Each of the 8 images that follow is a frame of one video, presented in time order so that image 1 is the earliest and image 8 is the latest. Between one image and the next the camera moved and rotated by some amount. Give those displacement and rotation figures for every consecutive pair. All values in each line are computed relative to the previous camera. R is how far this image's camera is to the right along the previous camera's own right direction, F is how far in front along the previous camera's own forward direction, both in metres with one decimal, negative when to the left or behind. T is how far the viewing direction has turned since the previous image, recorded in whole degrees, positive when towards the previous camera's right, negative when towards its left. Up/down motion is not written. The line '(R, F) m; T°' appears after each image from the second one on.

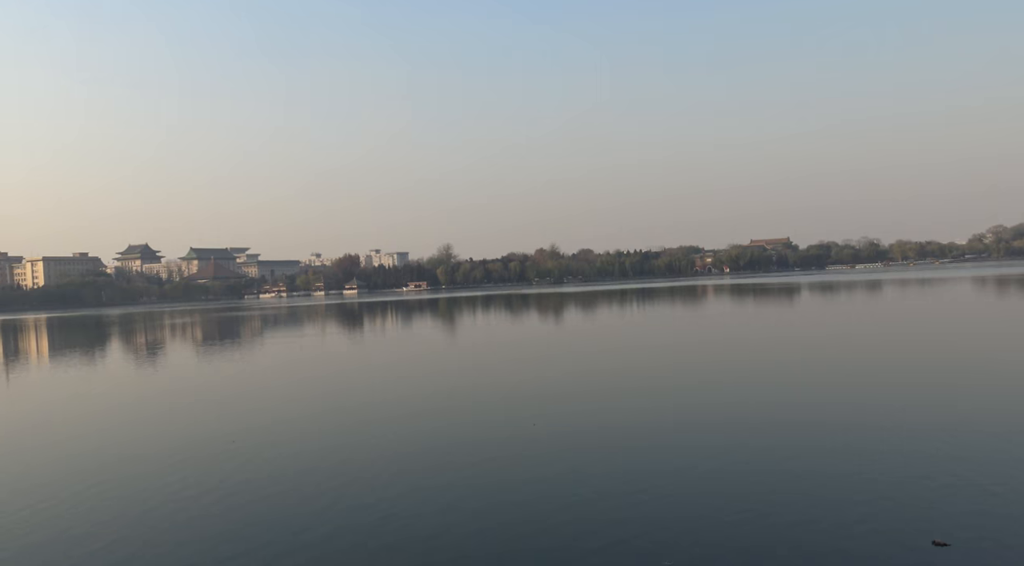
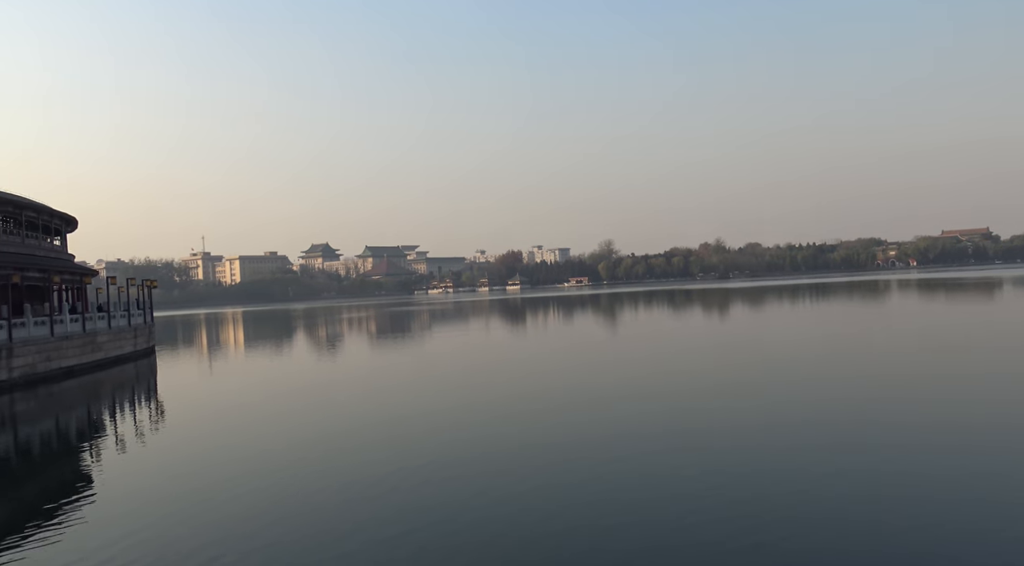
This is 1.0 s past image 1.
(-0.4, -2.1) m; -10°
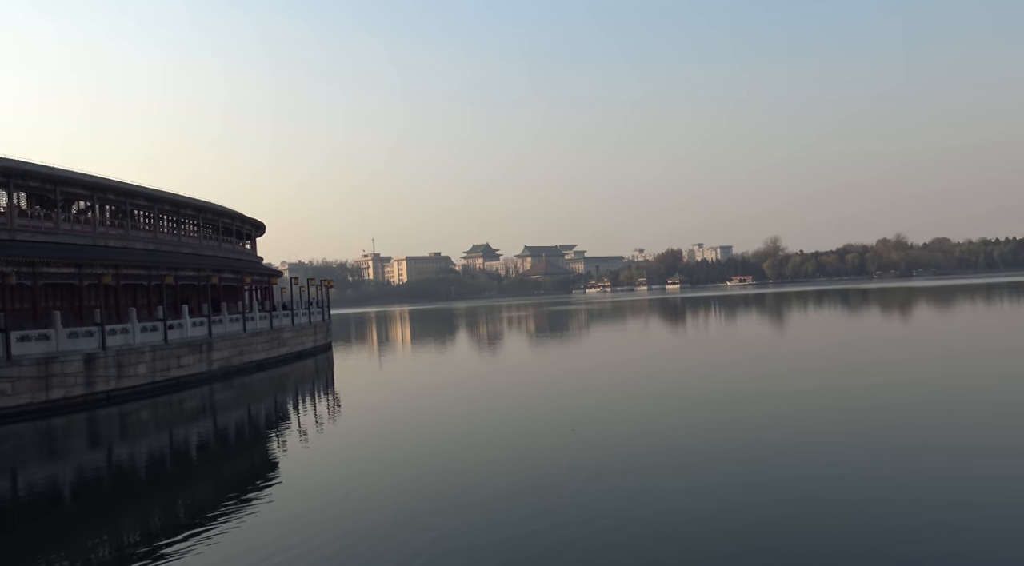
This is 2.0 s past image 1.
(-0.1, -1.6) m; -10°
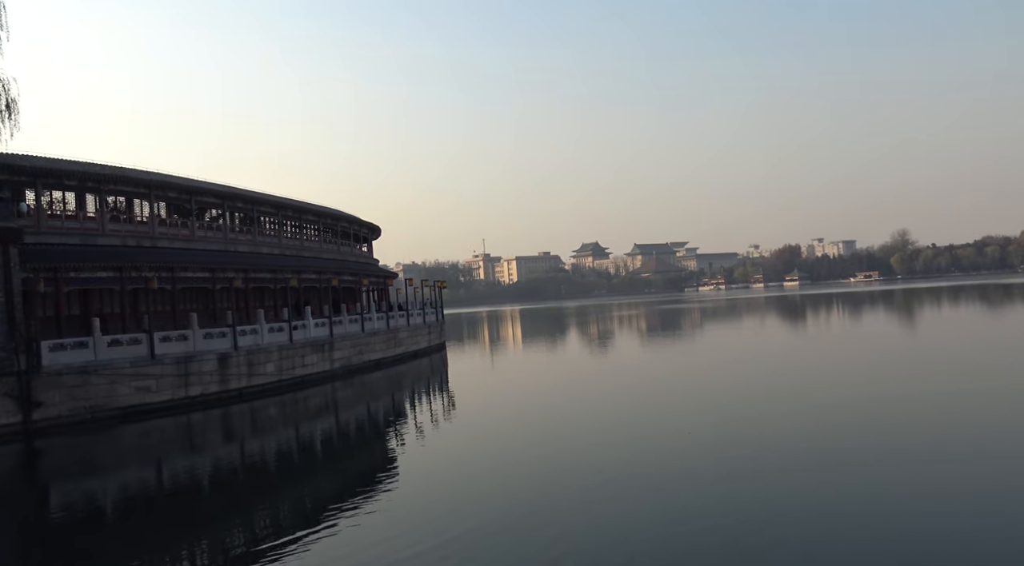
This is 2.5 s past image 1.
(-0.1, -0.6) m; -7°
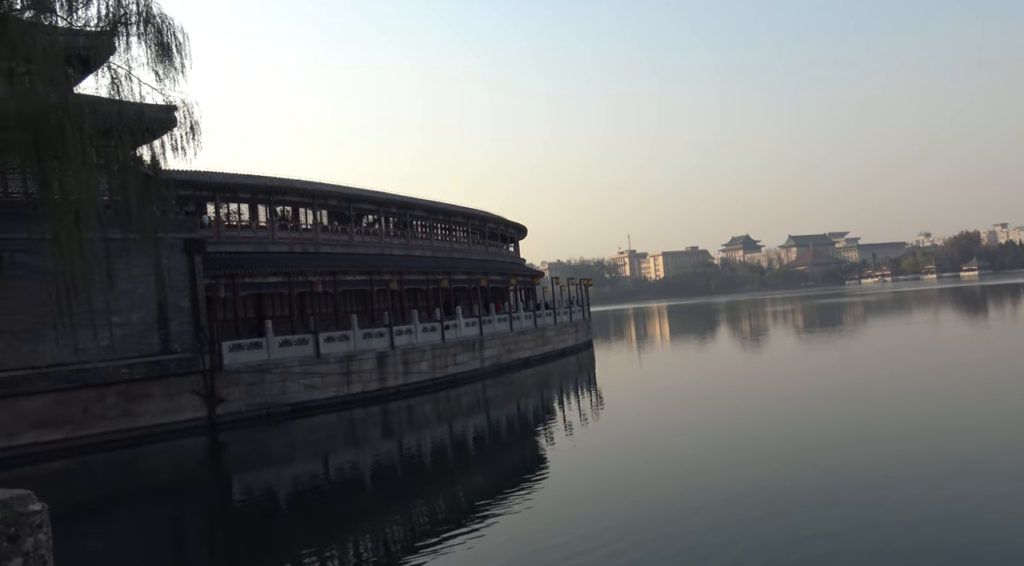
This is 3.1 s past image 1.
(-0.1, -0.6) m; -9°
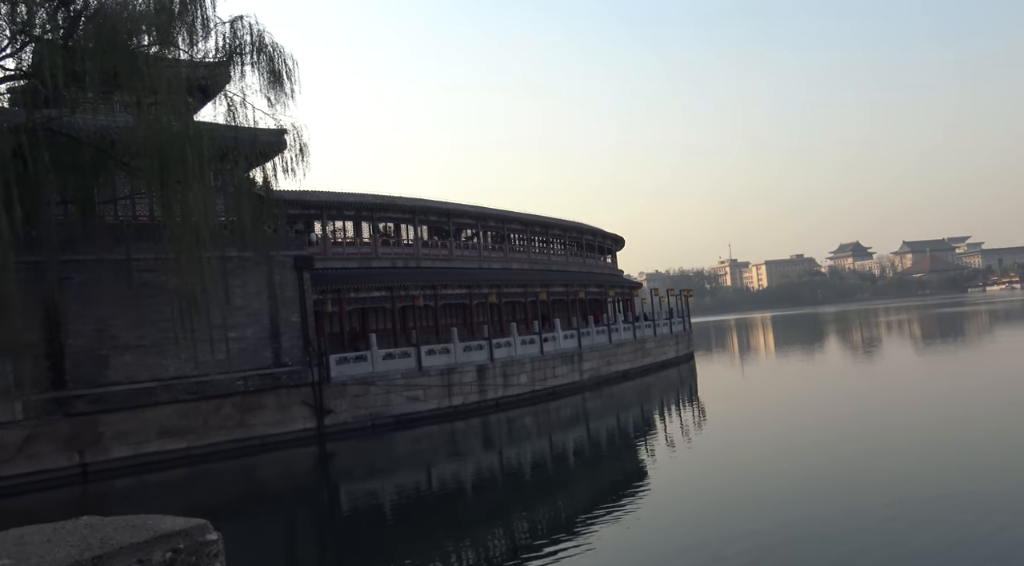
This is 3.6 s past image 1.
(0.0, -0.2) m; -6°
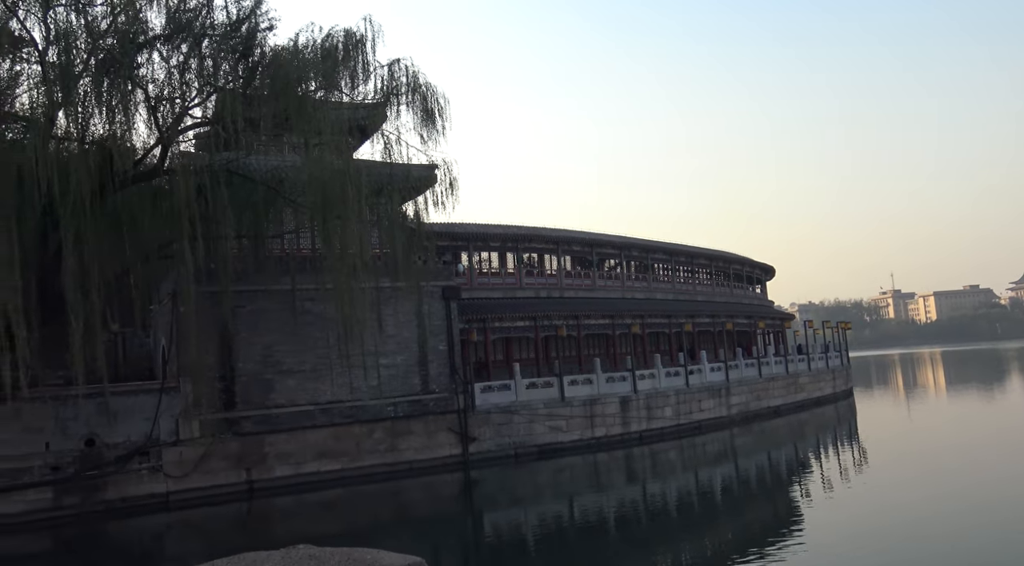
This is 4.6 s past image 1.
(0.0, -0.2) m; -9°
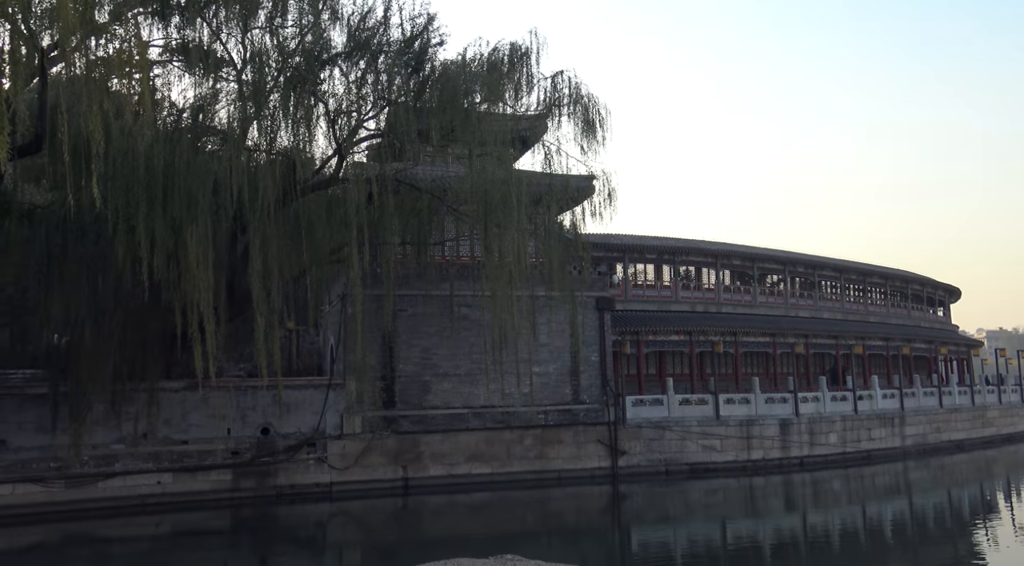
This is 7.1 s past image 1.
(0.0, -0.1) m; -10°
